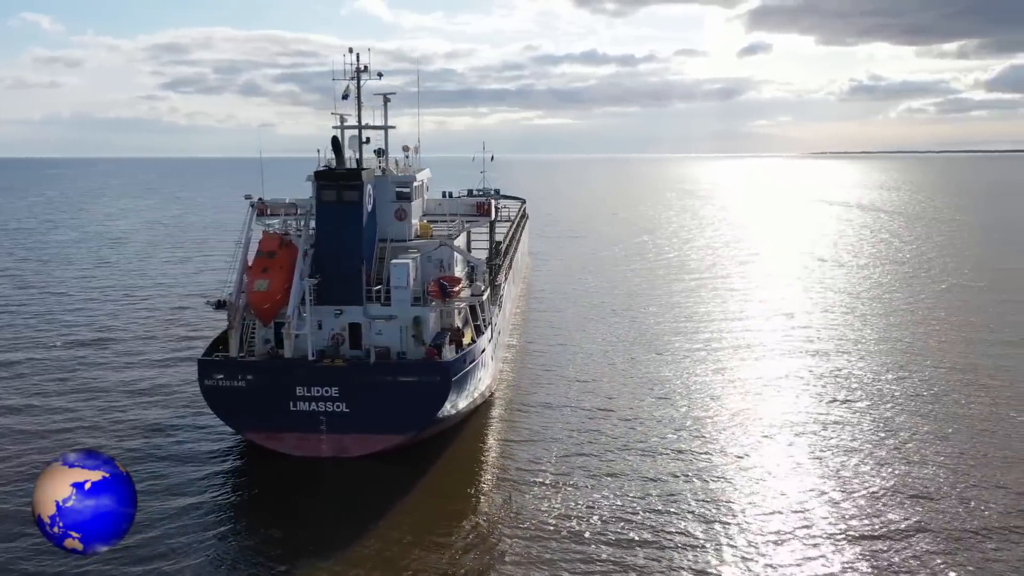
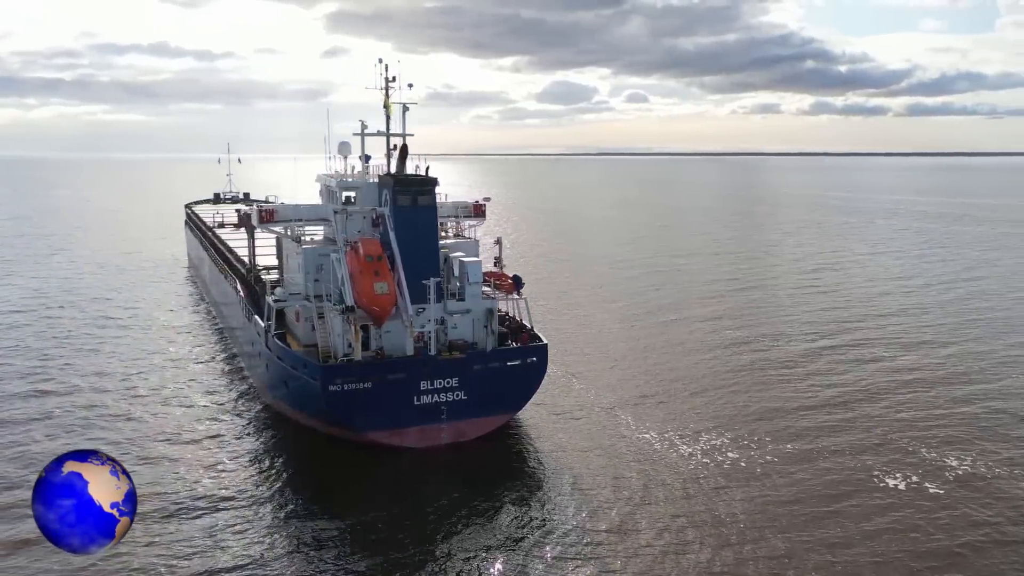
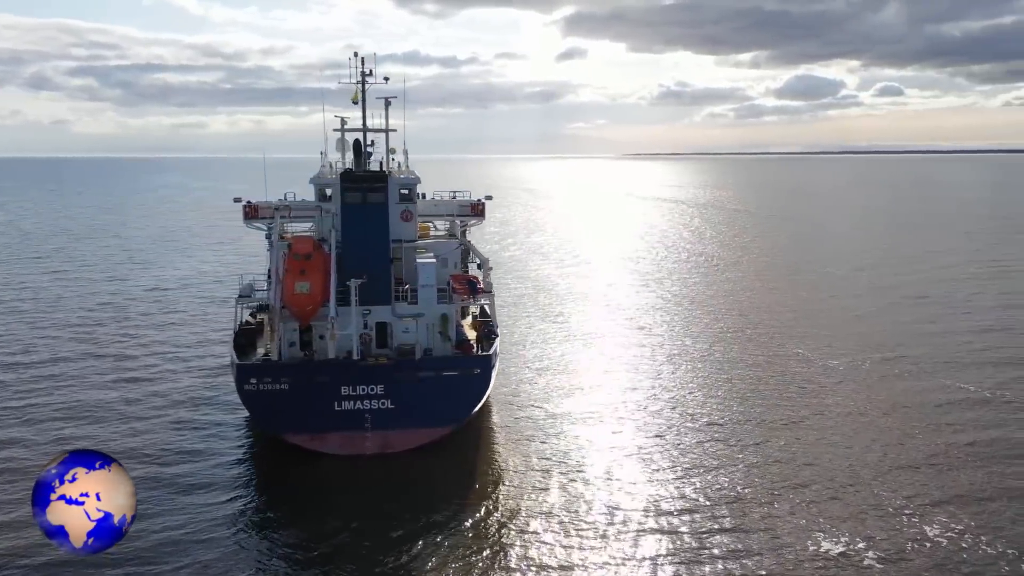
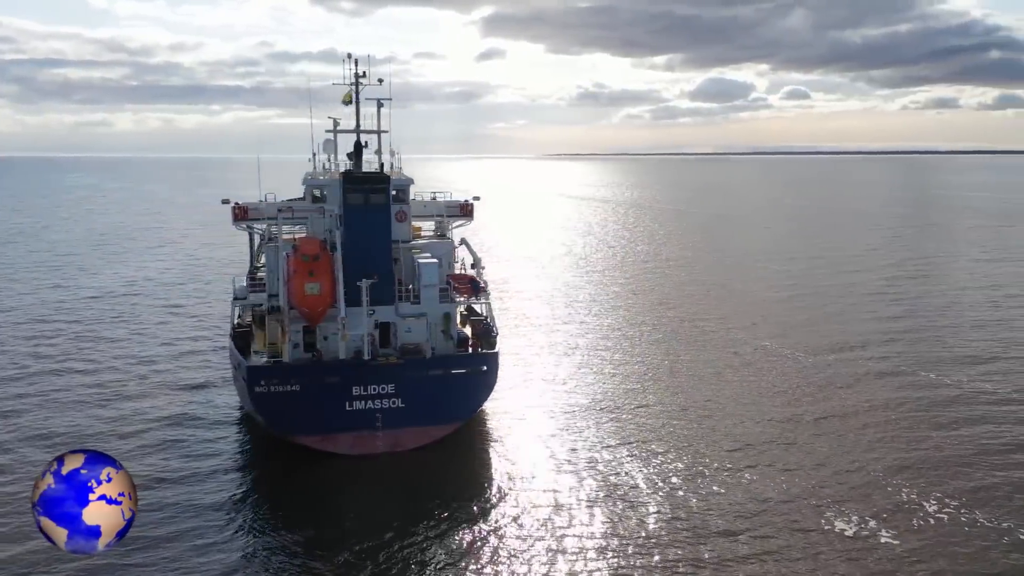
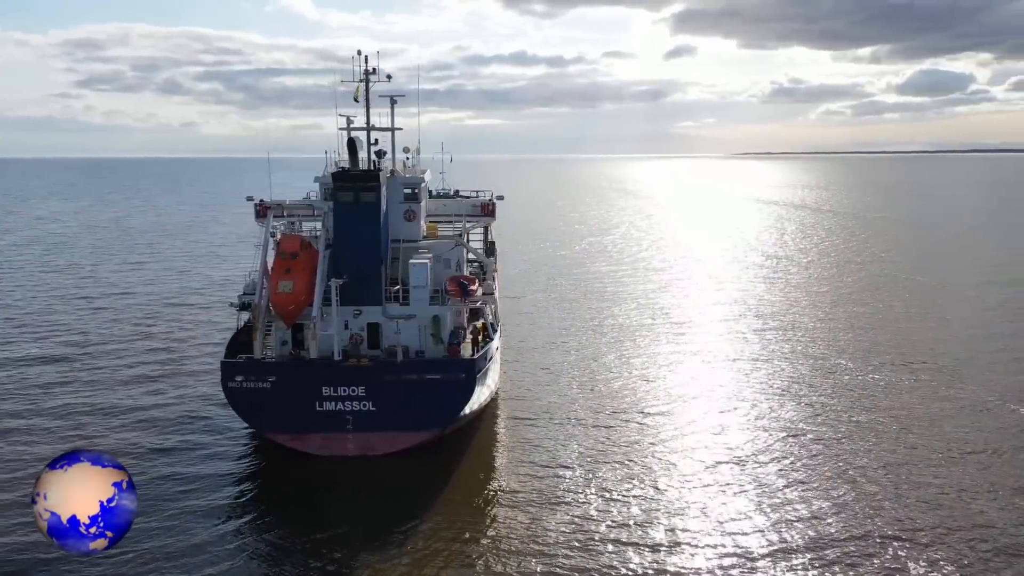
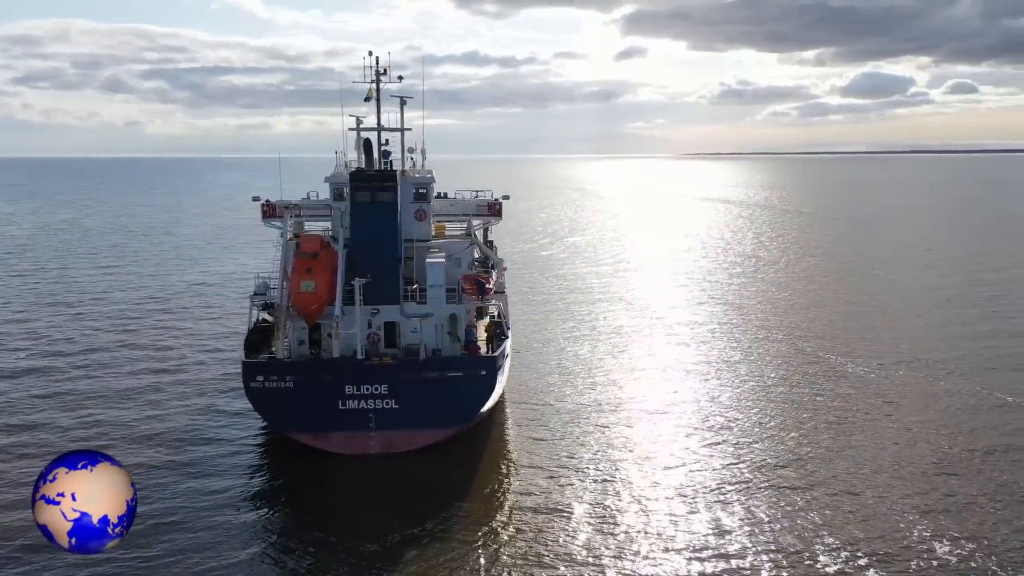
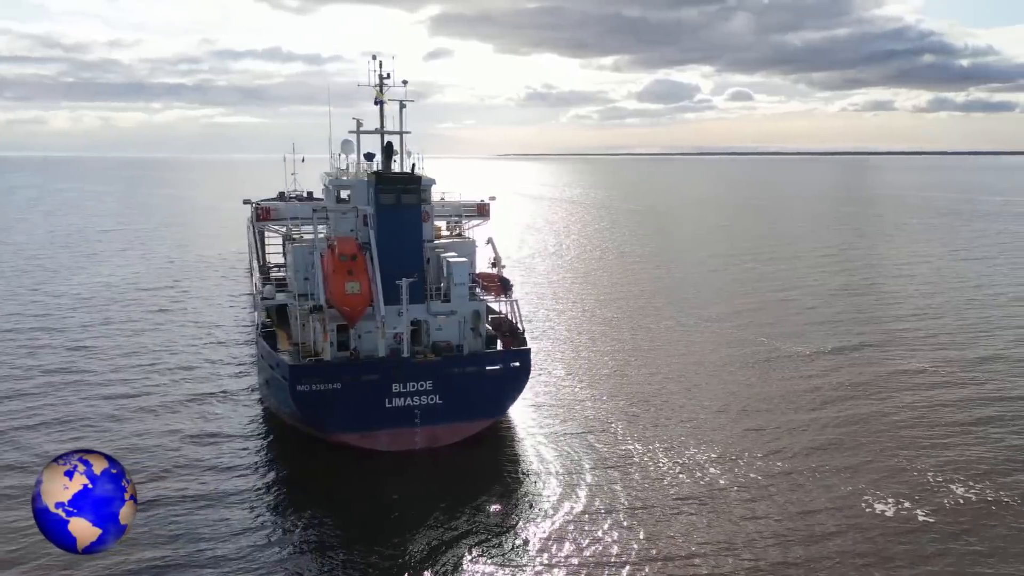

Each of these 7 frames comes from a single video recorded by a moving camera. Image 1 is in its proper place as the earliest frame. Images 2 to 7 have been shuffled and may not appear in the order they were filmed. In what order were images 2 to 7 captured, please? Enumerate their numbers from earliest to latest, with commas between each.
5, 6, 3, 4, 7, 2
